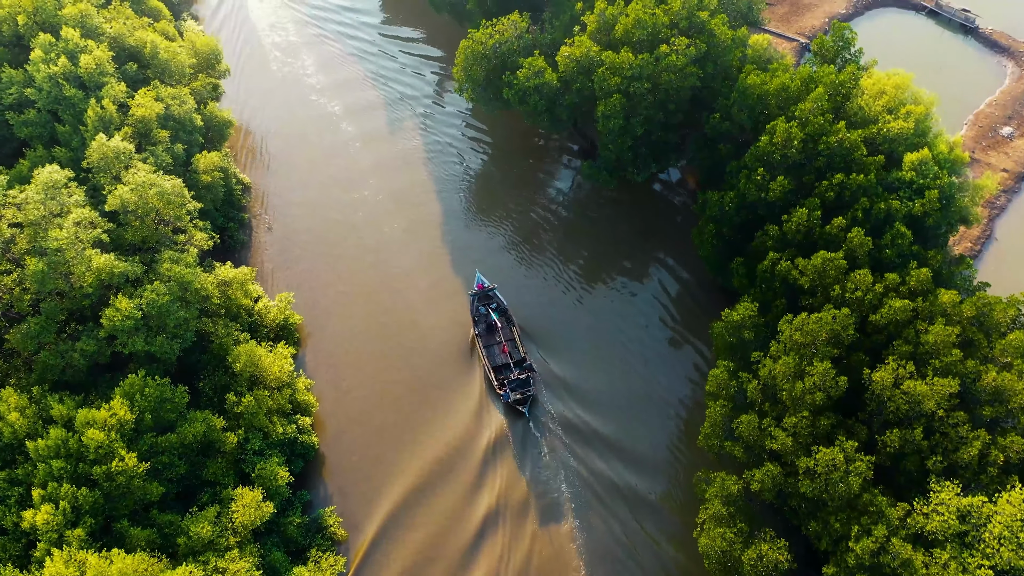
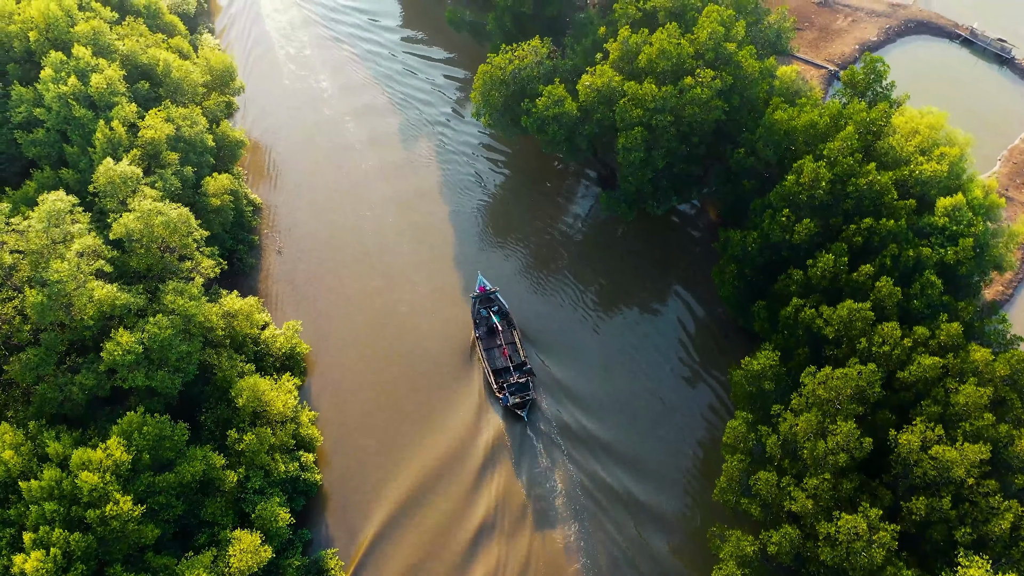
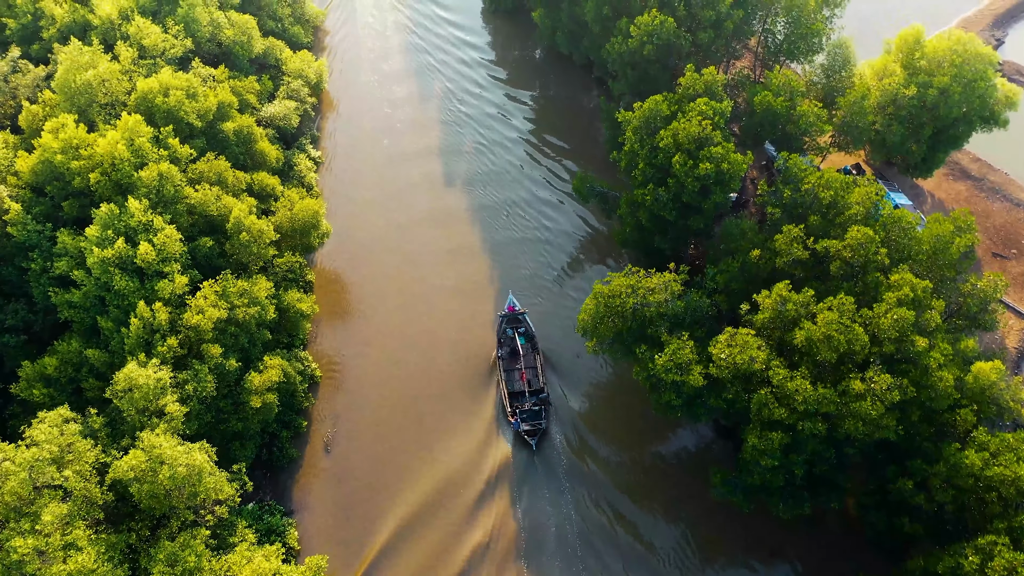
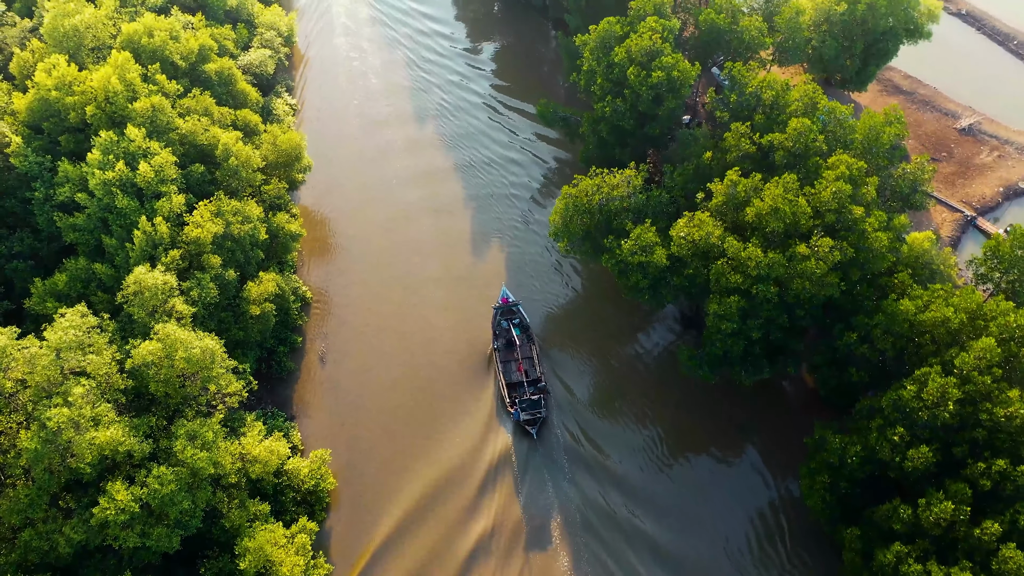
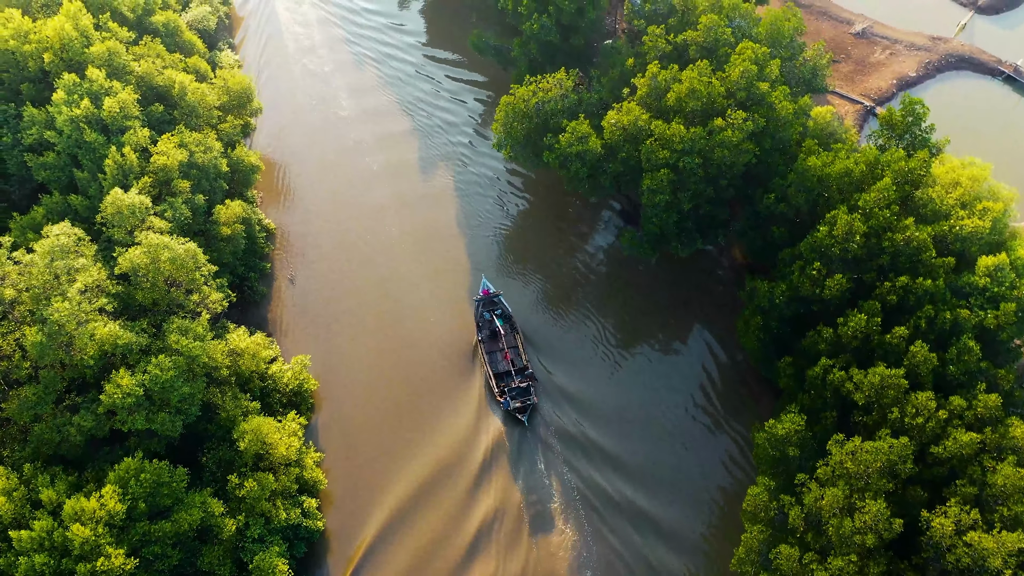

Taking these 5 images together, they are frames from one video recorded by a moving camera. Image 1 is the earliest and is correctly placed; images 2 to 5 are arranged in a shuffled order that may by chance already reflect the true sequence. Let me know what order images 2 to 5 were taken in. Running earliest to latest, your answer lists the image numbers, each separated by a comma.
2, 5, 4, 3
